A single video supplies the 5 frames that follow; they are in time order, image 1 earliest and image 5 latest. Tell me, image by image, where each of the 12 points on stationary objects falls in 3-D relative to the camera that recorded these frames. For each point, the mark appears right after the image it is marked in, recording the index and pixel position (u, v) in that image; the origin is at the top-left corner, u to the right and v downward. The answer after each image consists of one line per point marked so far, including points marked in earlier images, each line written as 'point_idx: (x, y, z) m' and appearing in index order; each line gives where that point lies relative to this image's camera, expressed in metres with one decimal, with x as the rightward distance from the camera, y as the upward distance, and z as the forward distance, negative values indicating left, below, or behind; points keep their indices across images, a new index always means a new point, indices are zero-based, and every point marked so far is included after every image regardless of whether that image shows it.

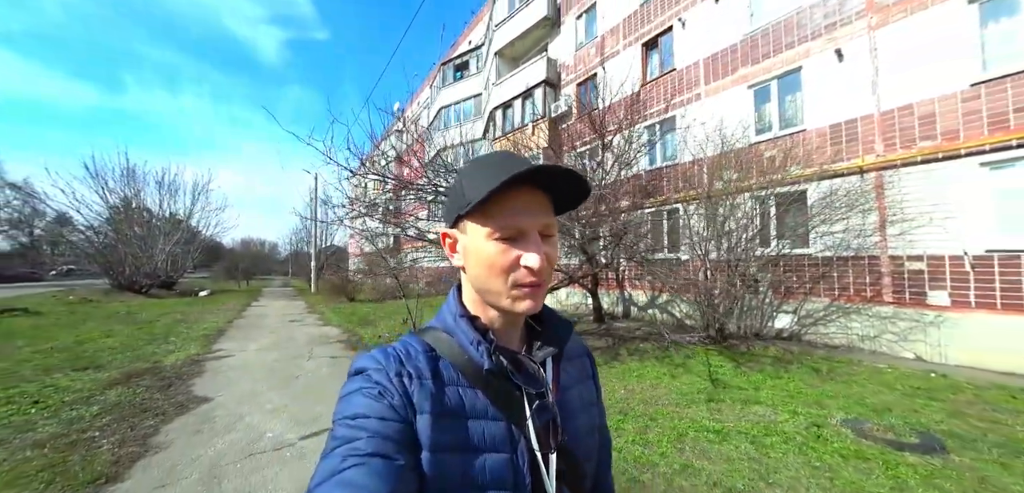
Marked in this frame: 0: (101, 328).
0: (-12.3, -2.4, +11.7) m
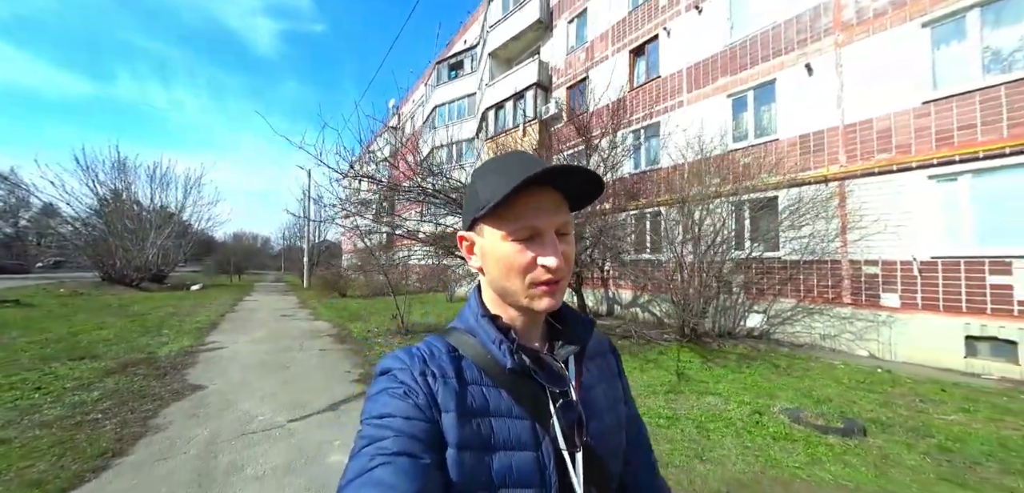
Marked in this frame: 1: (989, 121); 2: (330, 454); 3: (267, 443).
0: (-12.7, -2.2, +11.9) m
1: (+8.5, +2.3, +7.0) m
2: (-1.6, -1.9, +3.5) m
3: (-2.4, -1.9, +3.8) m
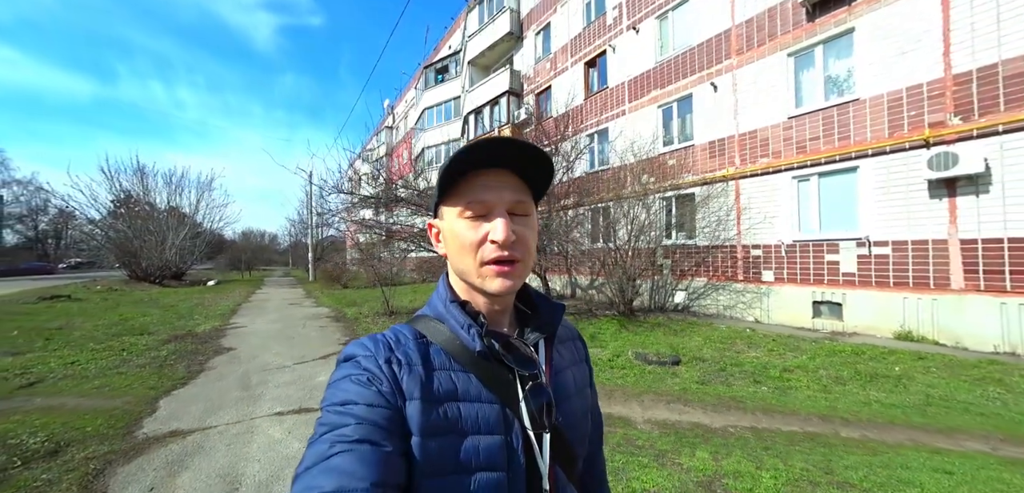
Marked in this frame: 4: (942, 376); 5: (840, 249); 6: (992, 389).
0: (-13.8, -2.3, +14.4) m
1: (+7.2, +2.6, +9.0) m
2: (-2.9, -1.9, +5.8) m
3: (-3.6, -2.0, +6.1) m
4: (+6.0, -1.9, +5.3) m
5: (+7.4, -0.1, +8.8) m
6: (+6.1, -1.9, +4.9) m
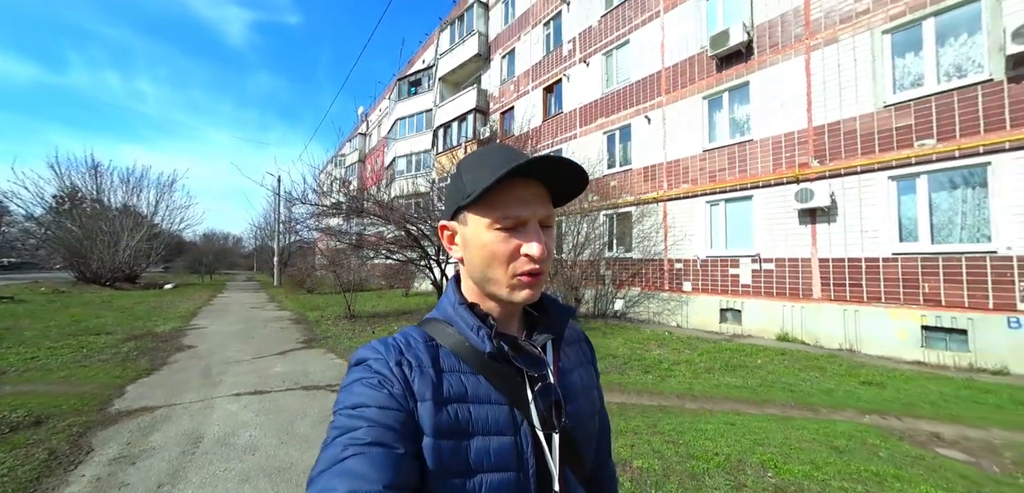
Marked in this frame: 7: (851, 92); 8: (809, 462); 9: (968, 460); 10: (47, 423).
0: (-15.5, -2.3, +14.4) m
1: (+5.8, +2.2, +10.6) m
2: (-4.0, -2.1, +6.6) m
3: (-4.8, -2.1, +6.9) m
4: (+4.8, -2.2, +6.8) m
5: (+6.0, -0.5, +10.3) m
6: (+4.9, -2.2, +6.4) m
7: (+7.3, +3.4, +8.4) m
8: (+2.7, -2.0, +3.6) m
9: (+4.6, -2.1, +3.9) m
10: (-5.0, -1.9, +4.2) m
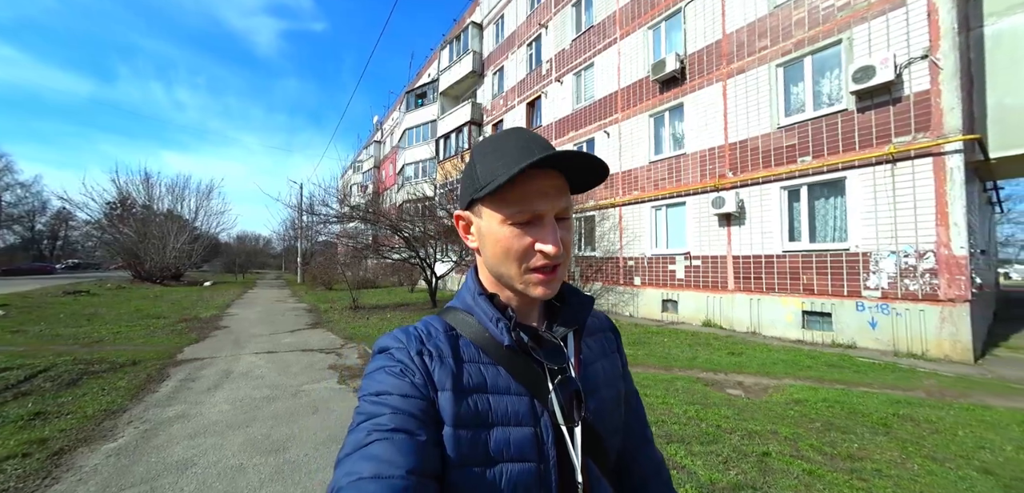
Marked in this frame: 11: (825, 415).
0: (-16.2, -2.5, +17.4) m
1: (+4.9, +2.2, +12.3) m
2: (-5.2, -2.1, +8.9) m
3: (-5.9, -2.2, +9.2) m
4: (+3.7, -2.2, +8.5) m
5: (+5.0, -0.4, +12.0) m
6: (+3.8, -2.2, +8.1) m
7: (+6.2, +3.4, +10.0) m
8: (+1.4, -2.0, +5.5) m
9: (+3.3, -2.1, +5.6) m
10: (-6.2, -2.0, +6.6) m
11: (+3.6, -1.9, +4.5) m
